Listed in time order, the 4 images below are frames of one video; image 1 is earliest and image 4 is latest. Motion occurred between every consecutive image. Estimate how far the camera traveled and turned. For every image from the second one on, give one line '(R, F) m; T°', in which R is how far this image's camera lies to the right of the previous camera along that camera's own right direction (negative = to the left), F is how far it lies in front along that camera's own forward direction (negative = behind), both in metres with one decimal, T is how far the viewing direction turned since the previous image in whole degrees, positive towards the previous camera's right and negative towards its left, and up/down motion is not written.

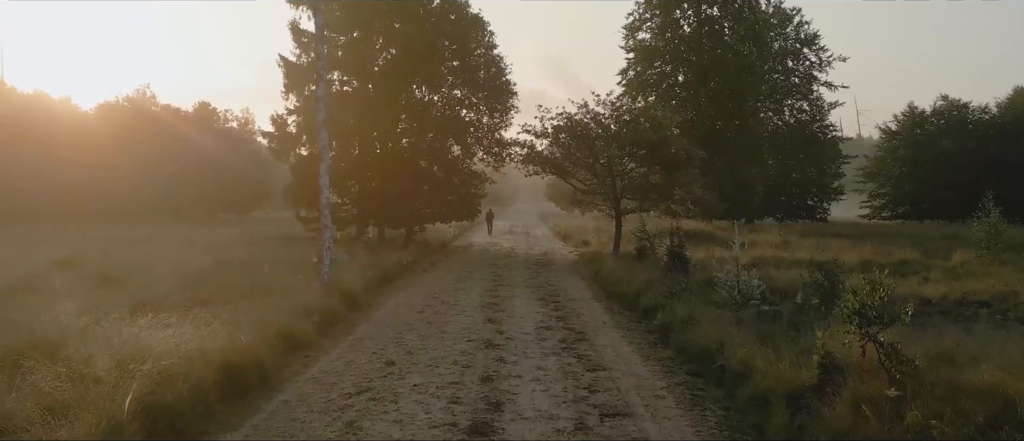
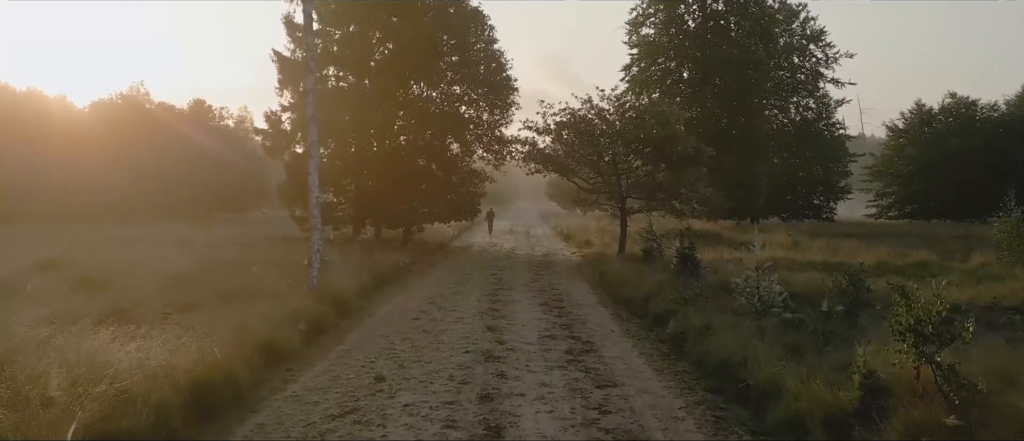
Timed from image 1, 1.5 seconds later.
(0.0, +0.9) m; 0°
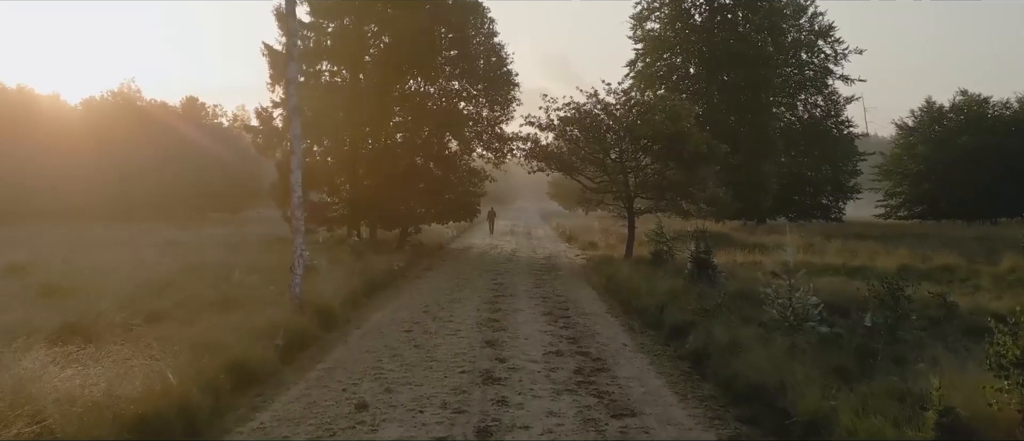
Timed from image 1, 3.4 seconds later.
(0.0, +1.2) m; 0°
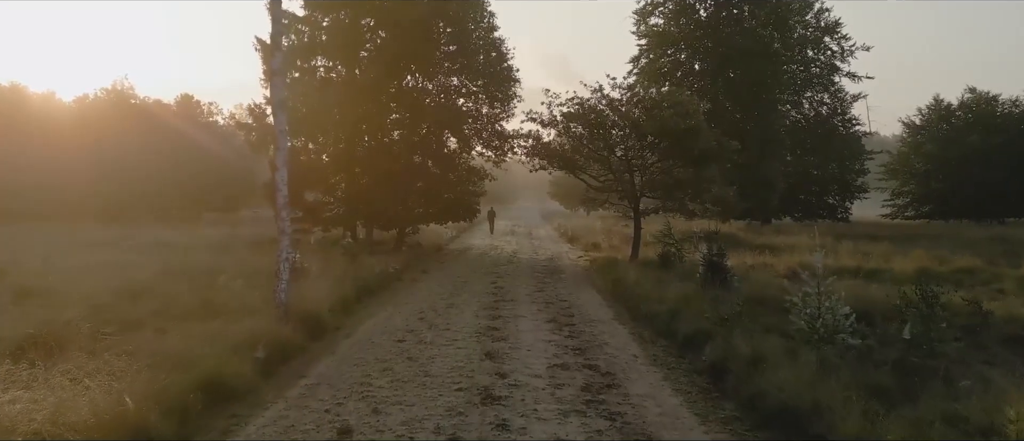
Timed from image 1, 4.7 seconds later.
(0.0, +0.8) m; 0°
